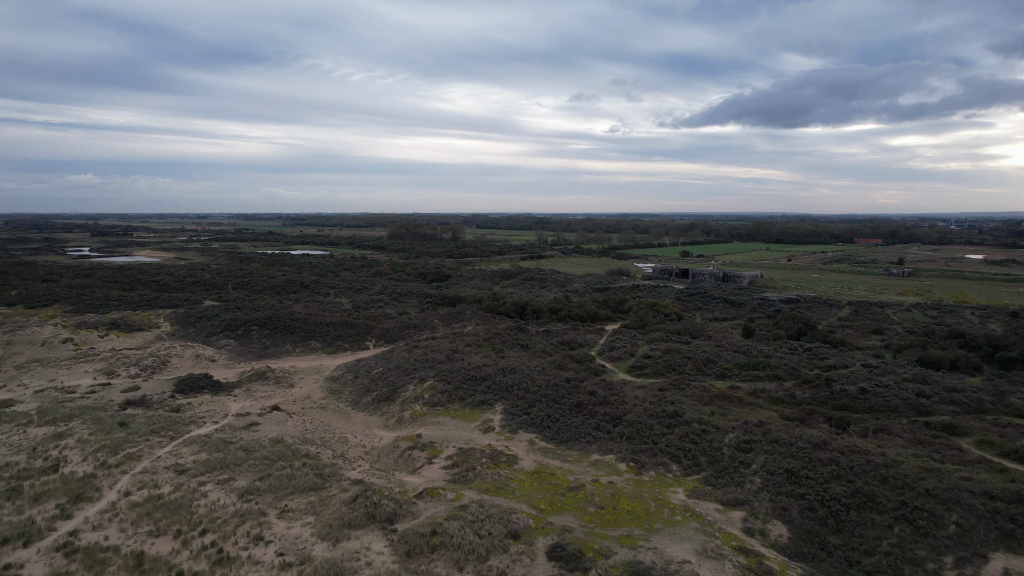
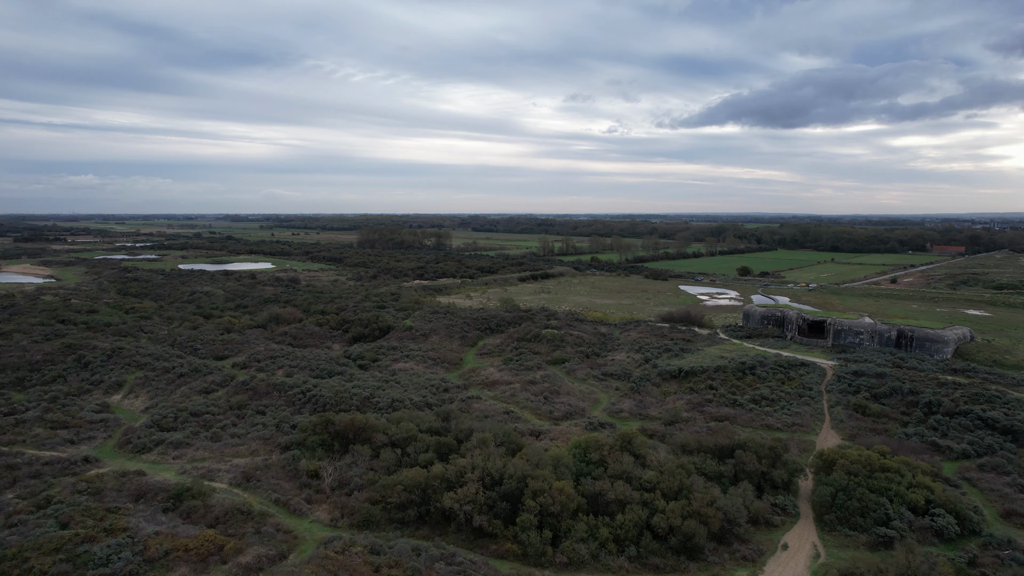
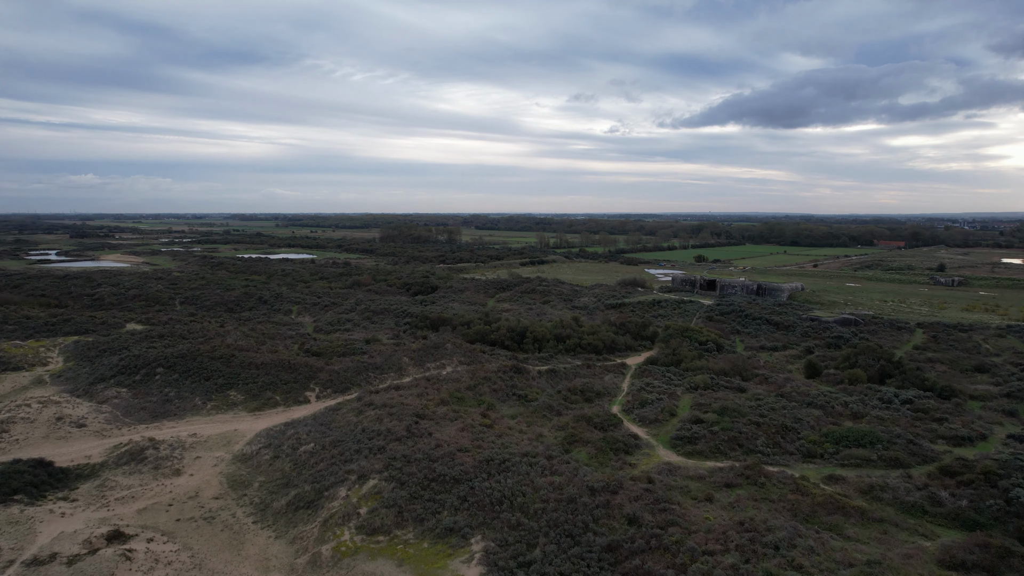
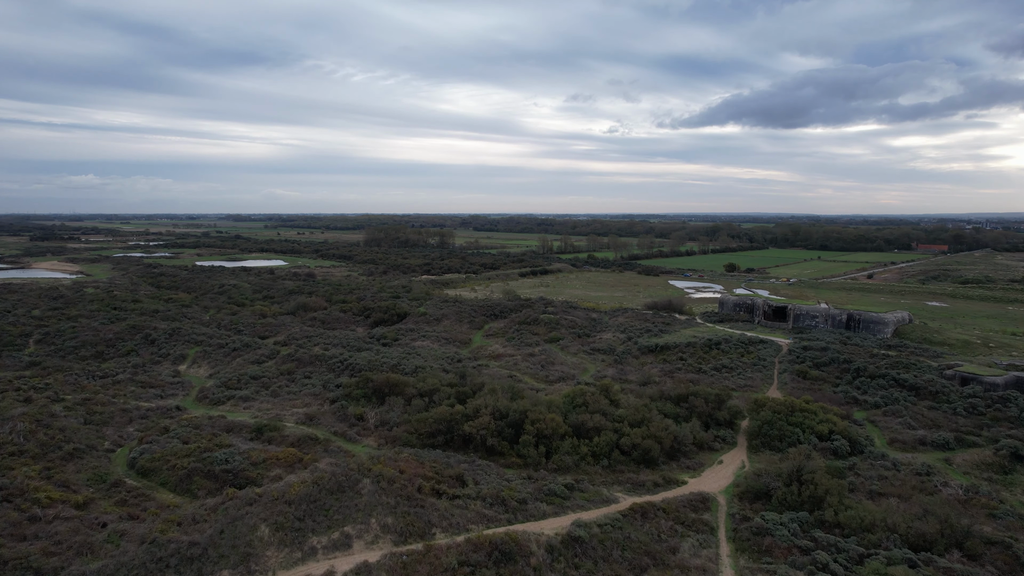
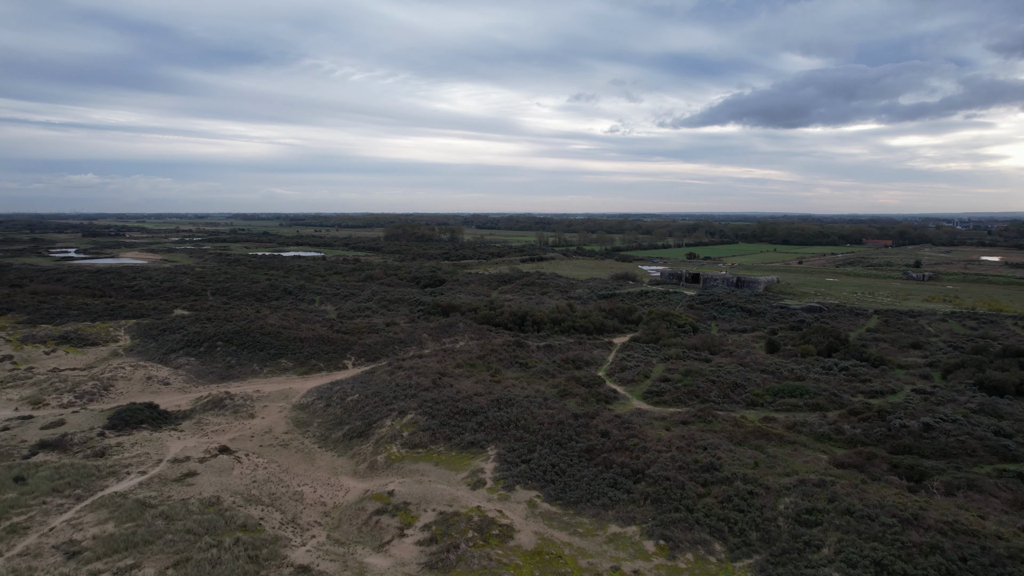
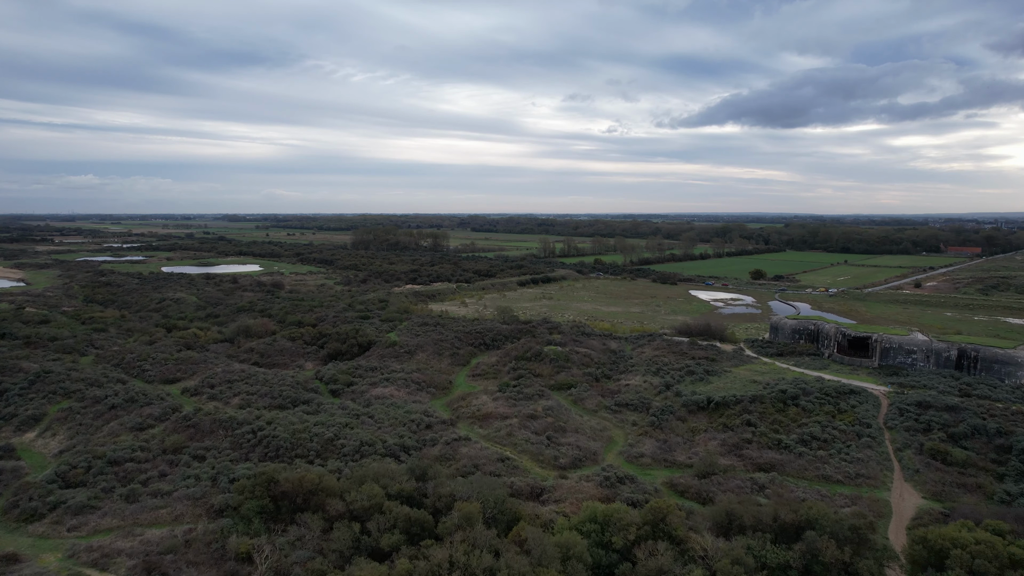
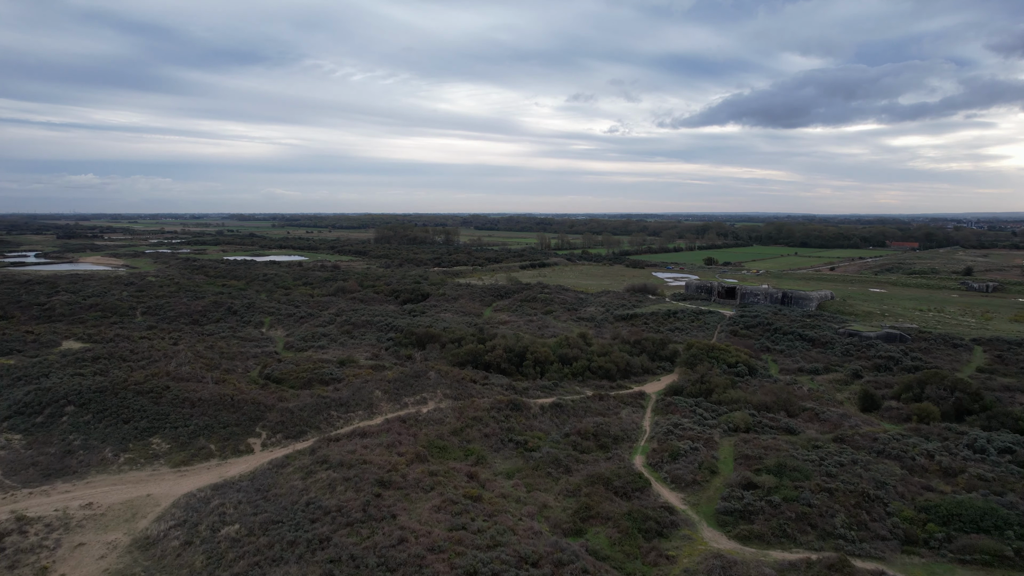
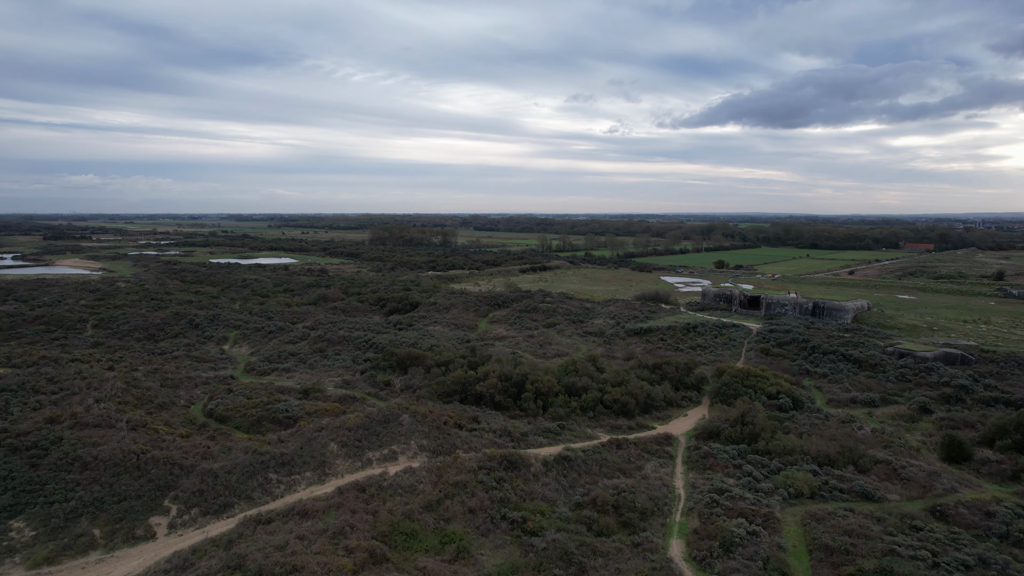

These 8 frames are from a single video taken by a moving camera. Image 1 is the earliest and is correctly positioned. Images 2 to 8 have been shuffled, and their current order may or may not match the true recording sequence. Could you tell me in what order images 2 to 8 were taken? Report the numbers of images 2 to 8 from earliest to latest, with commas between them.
5, 3, 7, 8, 4, 2, 6
